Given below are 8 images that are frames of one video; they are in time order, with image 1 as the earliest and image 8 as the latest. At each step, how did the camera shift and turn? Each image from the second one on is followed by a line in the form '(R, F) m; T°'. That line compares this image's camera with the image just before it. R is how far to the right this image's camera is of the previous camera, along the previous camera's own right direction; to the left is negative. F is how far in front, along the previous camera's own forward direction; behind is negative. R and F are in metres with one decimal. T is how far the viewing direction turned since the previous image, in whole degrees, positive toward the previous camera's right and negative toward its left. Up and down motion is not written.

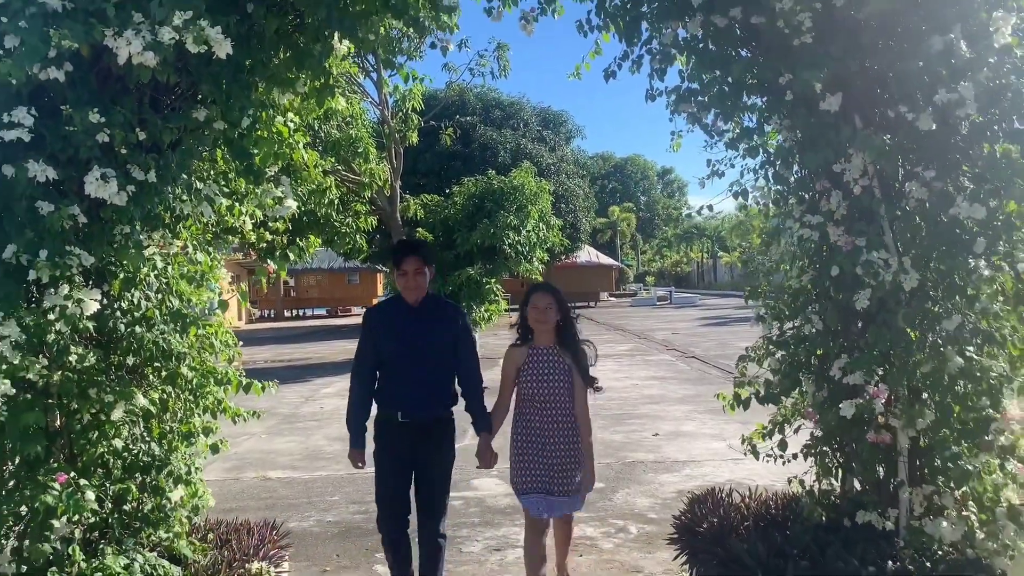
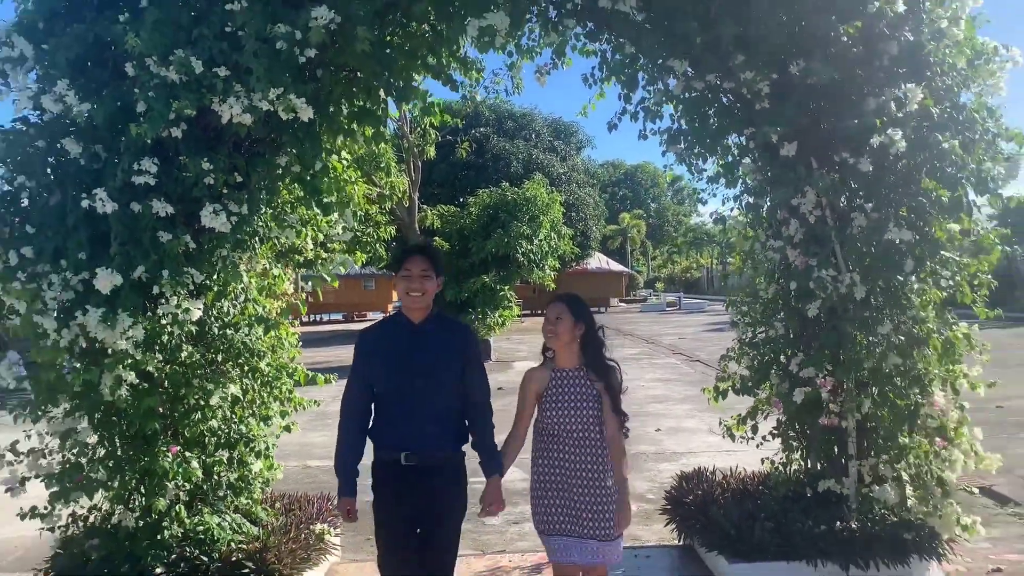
(0.0, -0.7) m; -1°
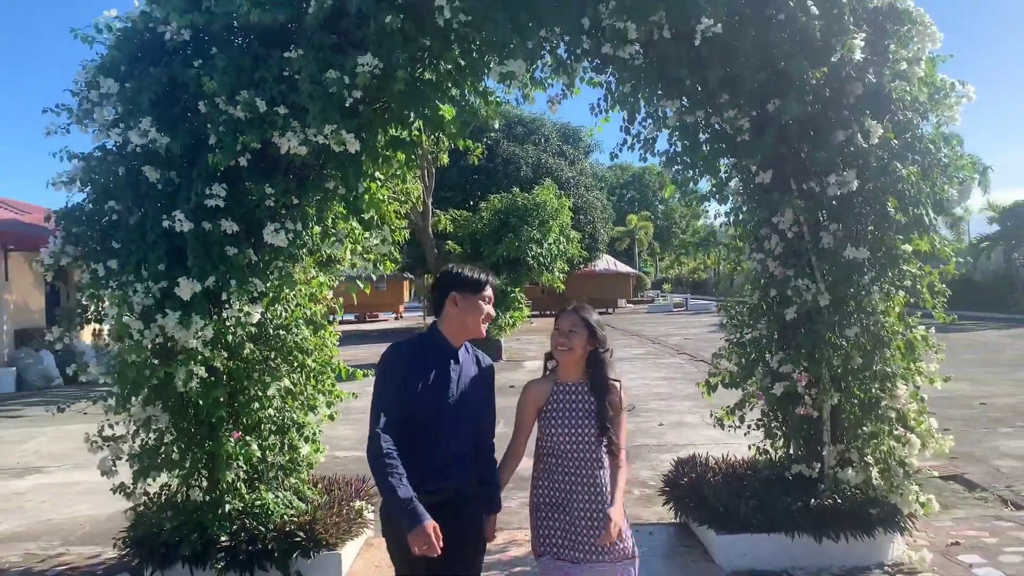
(0.0, -0.6) m; -1°
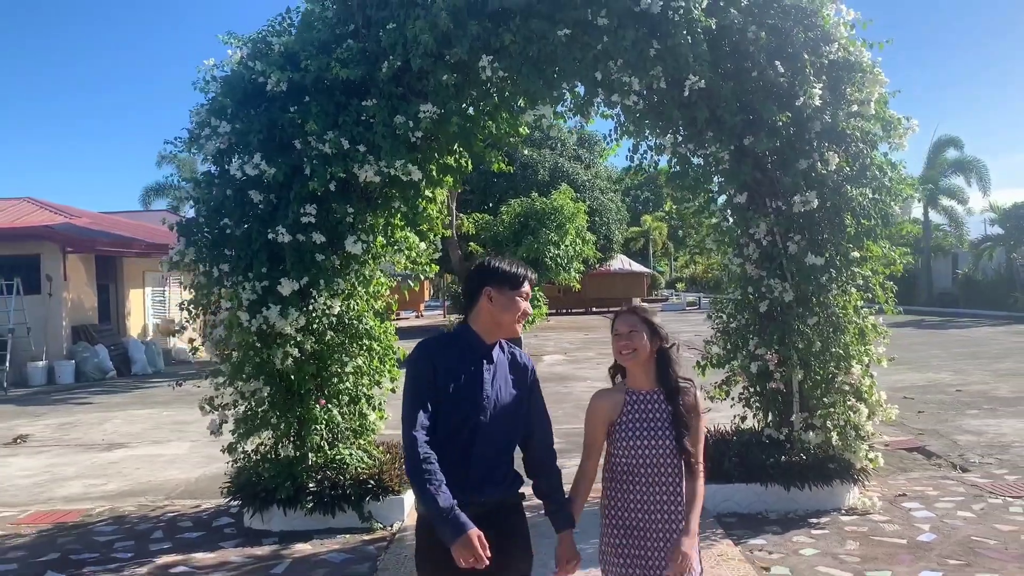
(-0.1, -1.1) m; -1°
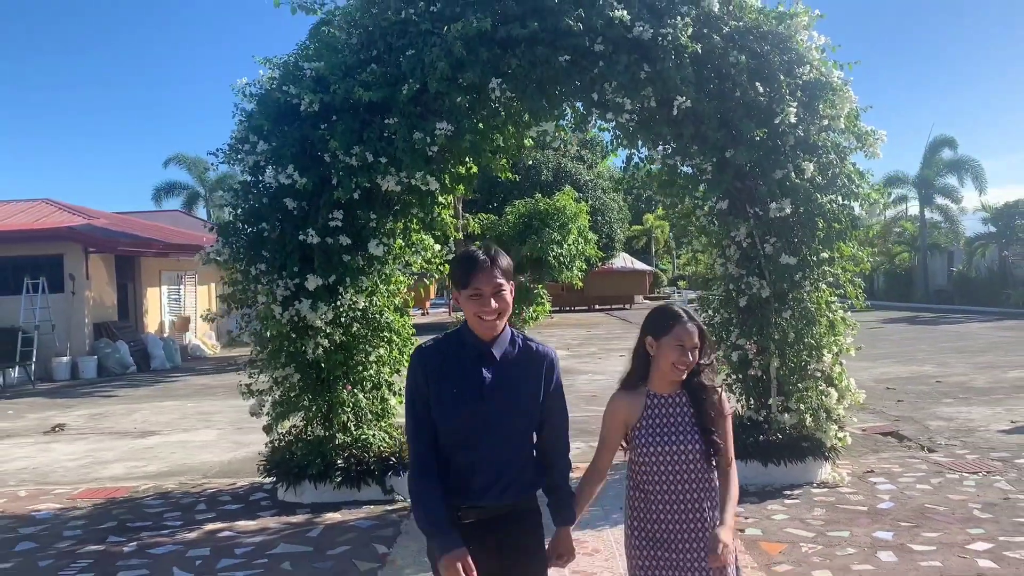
(0.0, -0.6) m; 0°
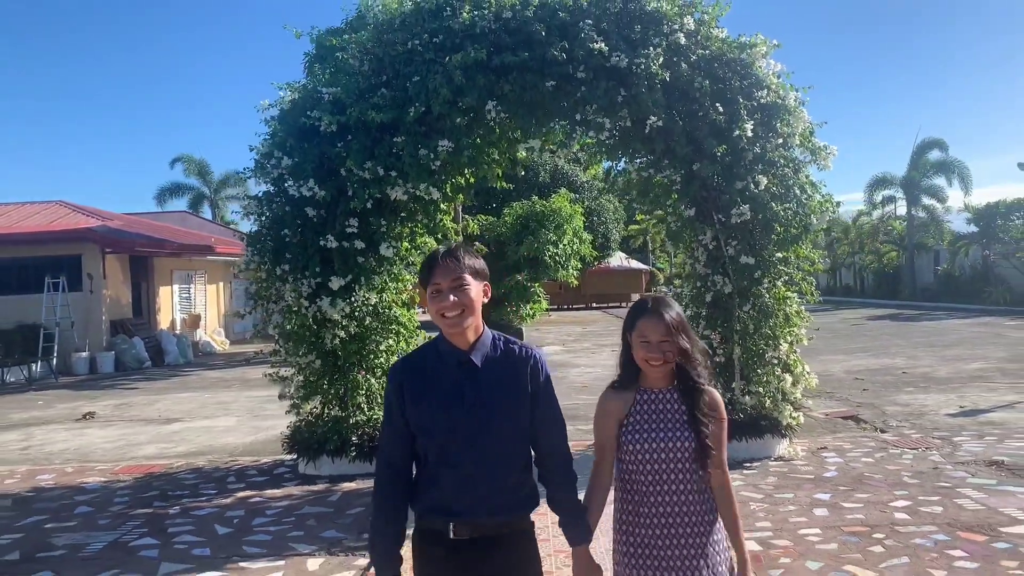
(0.0, -0.8) m; 0°
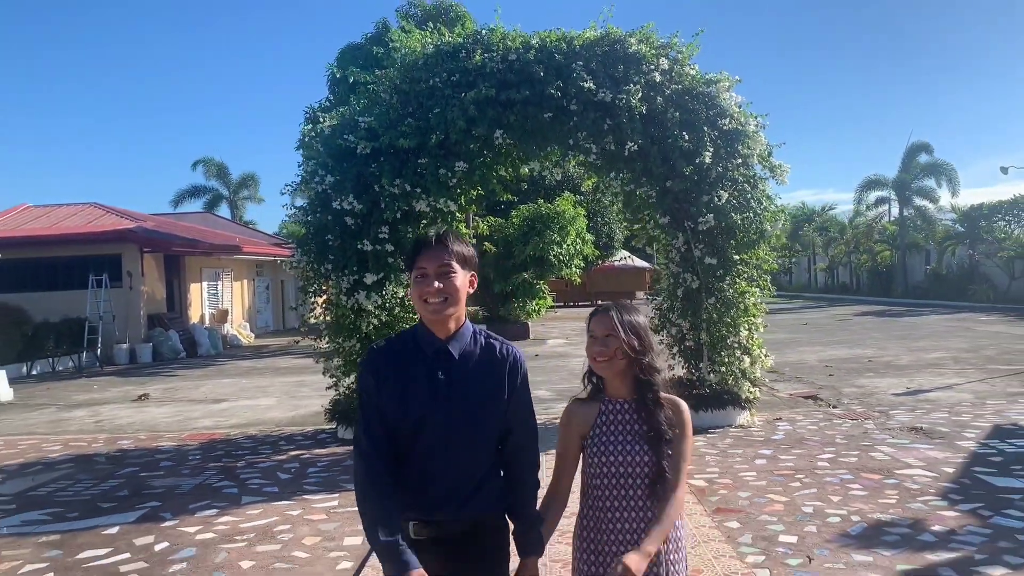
(0.0, -1.3) m; -1°
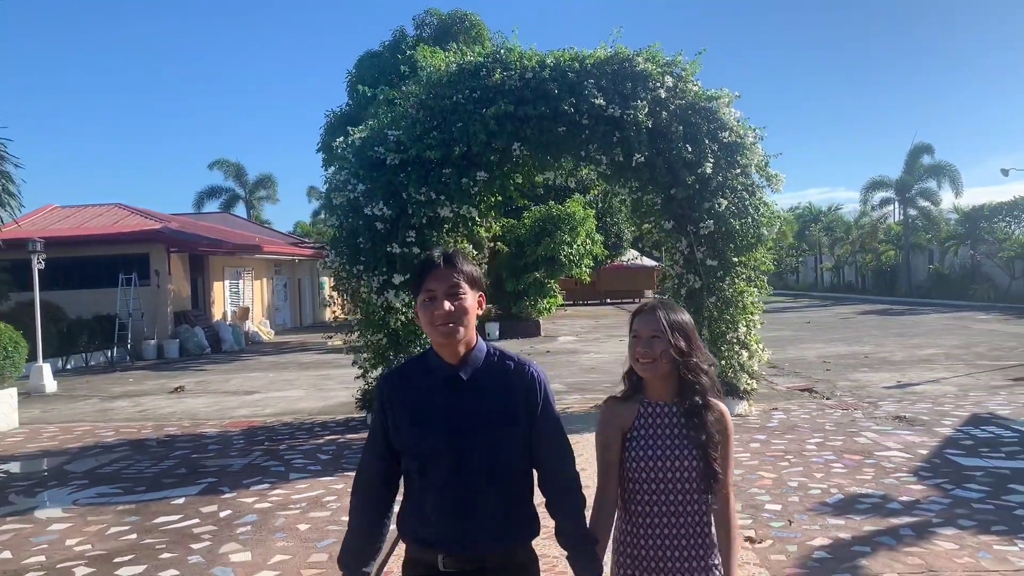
(-0.1, -0.7) m; -1°
